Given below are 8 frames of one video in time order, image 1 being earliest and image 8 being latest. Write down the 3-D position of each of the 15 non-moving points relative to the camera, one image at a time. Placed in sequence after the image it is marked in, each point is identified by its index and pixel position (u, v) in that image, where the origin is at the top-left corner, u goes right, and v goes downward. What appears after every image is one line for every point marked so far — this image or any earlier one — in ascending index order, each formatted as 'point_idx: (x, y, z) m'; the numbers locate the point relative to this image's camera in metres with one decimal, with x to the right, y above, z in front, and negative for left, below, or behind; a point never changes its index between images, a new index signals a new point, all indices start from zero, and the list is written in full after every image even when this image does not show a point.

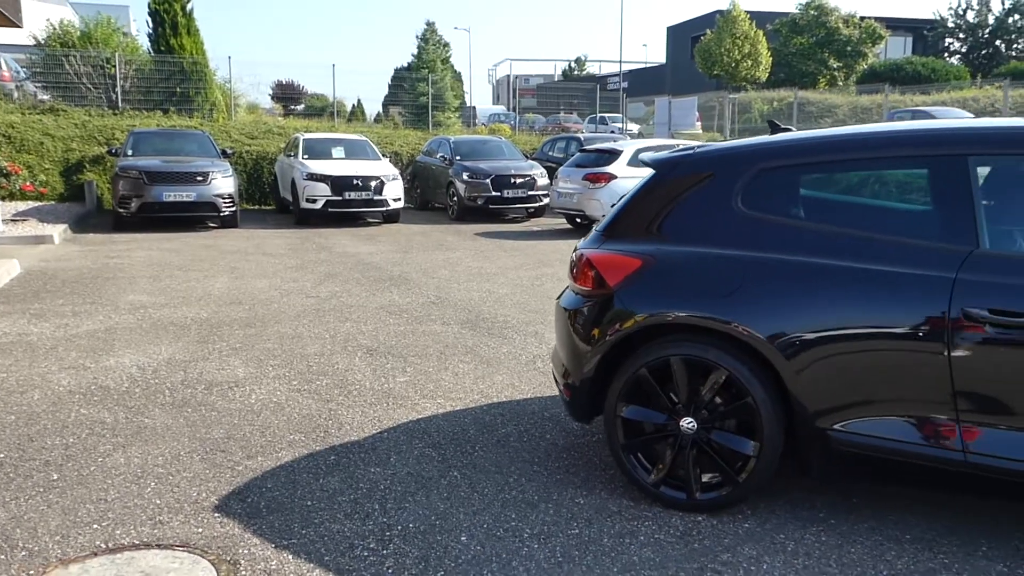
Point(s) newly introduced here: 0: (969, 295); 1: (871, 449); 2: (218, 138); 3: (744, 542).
0: (+1.5, 0.0, +3.0) m
1: (+1.3, -0.6, +3.1) m
2: (-6.0, +3.1, +17.7) m
3: (+0.8, -0.9, +3.2) m
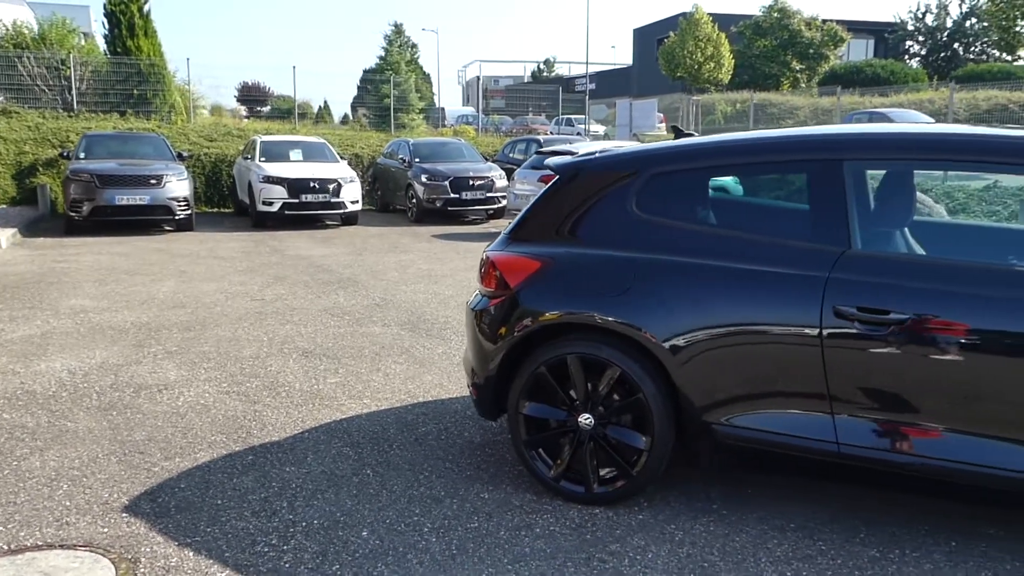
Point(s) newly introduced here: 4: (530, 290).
0: (+1.2, 0.0, +3.1) m
1: (+0.9, -0.6, +3.3) m
2: (-6.9, +3.0, +17.6) m
3: (+0.5, -0.9, +3.3) m
4: (+0.1, 0.0, +3.6) m
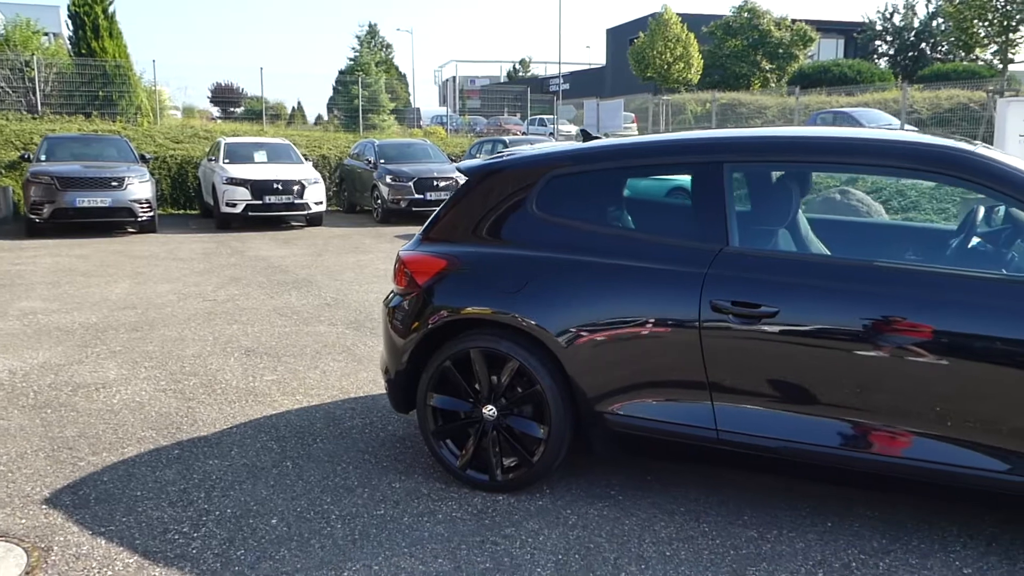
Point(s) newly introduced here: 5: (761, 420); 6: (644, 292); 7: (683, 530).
0: (+0.8, 0.0, +3.3) m
1: (+0.5, -0.6, +3.5) m
2: (-7.6, +3.0, +17.6) m
3: (+0.1, -0.9, +3.5) m
4: (-0.3, 0.0, +3.8) m
5: (+0.9, -0.5, +3.3) m
6: (+0.5, 0.0, +3.4) m
7: (+0.7, -0.9, +3.3) m
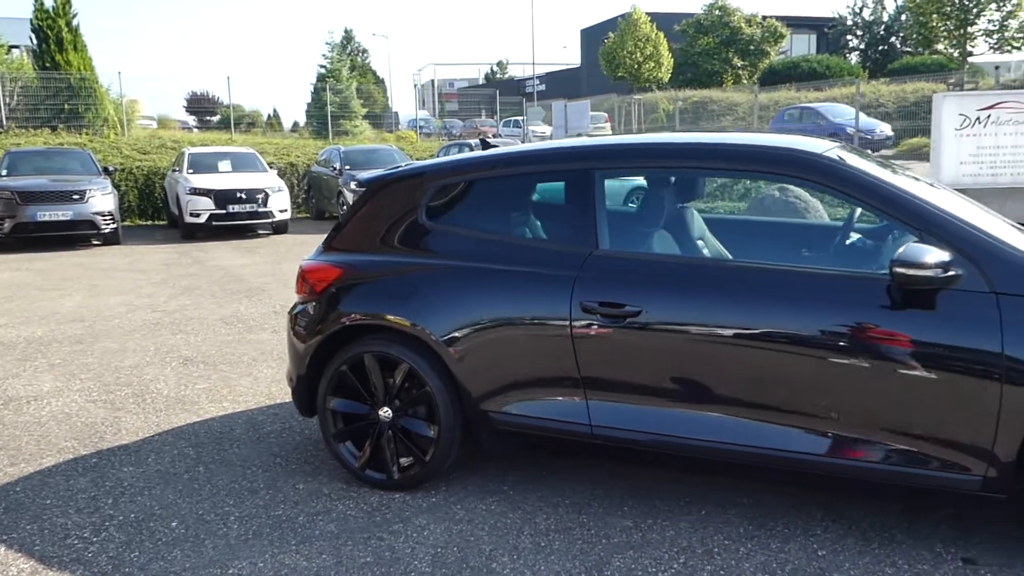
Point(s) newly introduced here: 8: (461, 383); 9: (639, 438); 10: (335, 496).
0: (+0.3, 0.0, +3.5) m
1: (0.0, -0.6, +3.6) m
2: (-8.3, +2.7, +17.7) m
3: (-0.4, -0.9, +3.6) m
4: (-0.8, 0.0, +3.9) m
5: (+0.5, -0.5, +3.5) m
6: (0.0, 0.0, +3.6) m
7: (+0.2, -0.9, +3.5) m
8: (-0.2, -0.4, +3.7) m
9: (+0.5, -0.6, +3.5) m
10: (-0.8, -0.9, +3.8) m
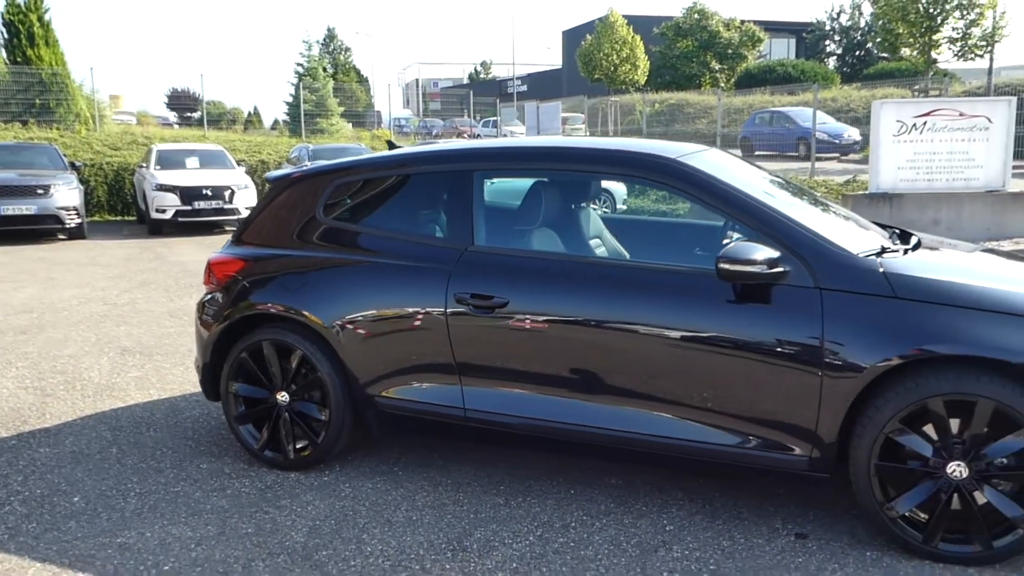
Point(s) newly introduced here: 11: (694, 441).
0: (-0.2, 0.0, +3.7) m
1: (-0.5, -0.5, +3.9) m
2: (-9.0, +2.9, +17.8) m
3: (-0.9, -0.9, +3.9) m
4: (-1.3, 0.0, +4.1) m
5: (-0.1, -0.5, +3.7) m
6: (-0.5, 0.0, +3.8) m
7: (-0.3, -0.9, +3.7) m
8: (-0.7, -0.4, +3.9) m
9: (0.0, -0.6, +3.7) m
10: (-1.3, -0.9, +4.1) m
11: (+0.7, -0.6, +3.4) m
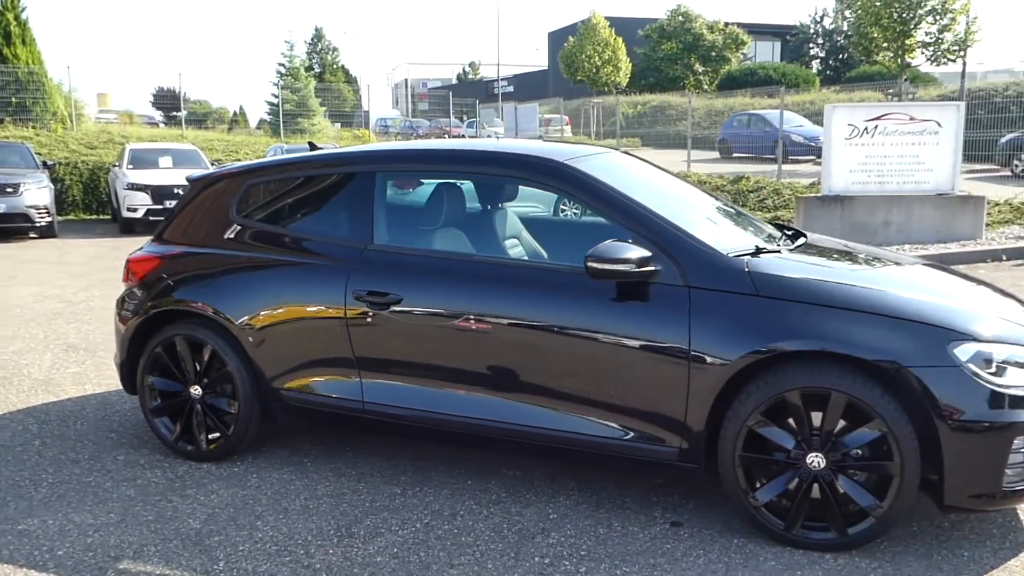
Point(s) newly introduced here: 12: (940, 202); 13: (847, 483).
0: (-0.7, 0.0, +3.8) m
1: (-1.0, -0.5, +4.0) m
2: (-9.5, +2.9, +17.9) m
3: (-1.4, -0.9, +4.0) m
4: (-1.8, 0.0, +4.3) m
5: (-0.5, -0.5, +3.9) m
6: (-0.9, 0.0, +3.9) m
7: (-0.8, -0.9, +3.9) m
8: (-1.2, -0.4, +4.1) m
9: (-0.5, -0.6, +3.9) m
10: (-1.8, -0.9, +4.2) m
11: (+0.3, -0.6, +3.6) m
12: (+5.1, +1.0, +10.3) m
13: (+1.3, -0.7, +3.2) m
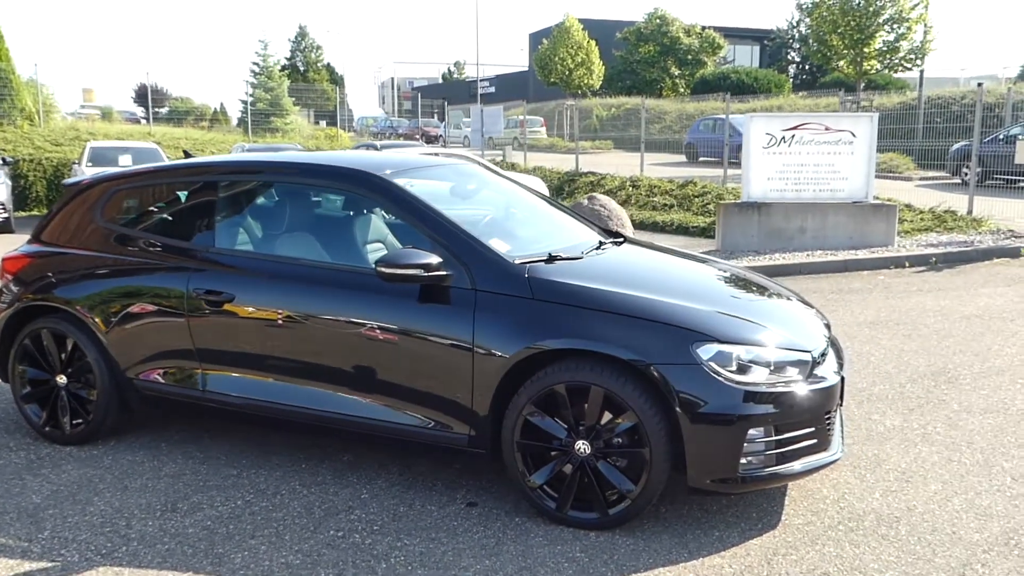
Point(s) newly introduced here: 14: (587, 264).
0: (-1.5, 0.0, +4.2) m
1: (-1.8, -0.5, +4.4) m
2: (-10.4, +3.0, +18.2) m
3: (-2.2, -0.9, +4.4) m
4: (-2.6, 0.0, +4.6) m
5: (-1.4, -0.5, +4.2) m
6: (-1.8, 0.0, +4.3) m
7: (-1.6, -0.9, +4.3) m
8: (-2.0, -0.4, +4.4) m
9: (-1.3, -0.6, +4.2) m
10: (-2.6, -0.8, +4.6) m
11: (-0.6, -0.6, +3.9) m
12: (+4.2, +1.0, +10.7) m
13: (+0.4, -0.7, +3.6) m
14: (+0.4, +0.1, +4.1) m
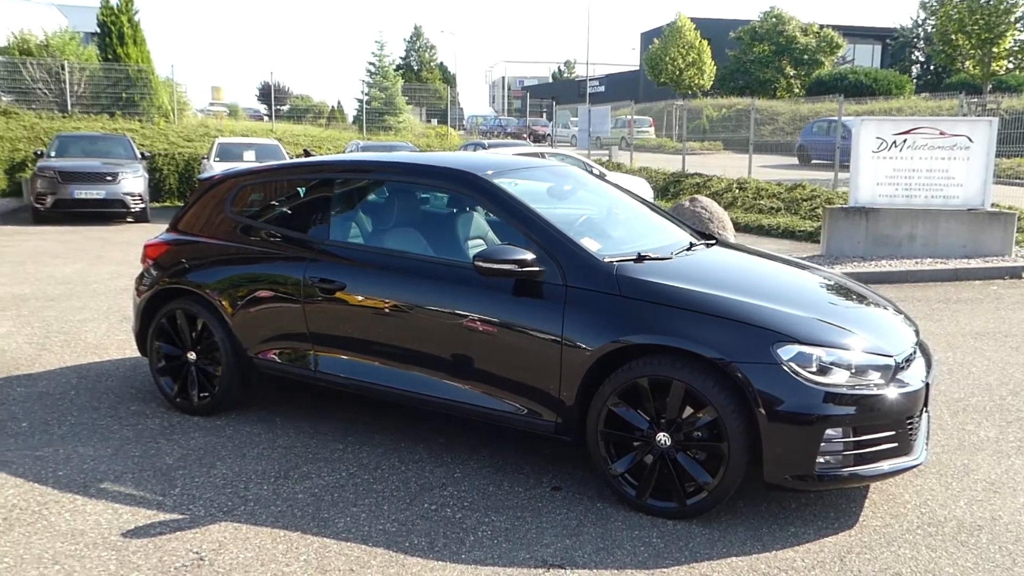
0: (-1.0, +0.1, +4.6) m
1: (-1.3, -0.5, +4.8) m
2: (-8.1, +3.4, +19.6) m
3: (-1.8, -0.8, +4.8) m
4: (-2.1, +0.1, +5.2) m
5: (-0.9, -0.4, +4.6) m
6: (-1.3, +0.1, +4.7) m
7: (-1.2, -0.8, +4.7) m
8: (-1.5, -0.3, +4.9) m
9: (-0.9, -0.5, +4.6) m
10: (-2.1, -0.8, +5.1) m
11: (-0.2, -0.6, +4.2) m
12: (+5.5, +0.8, +10.3) m
13: (+0.8, -0.7, +3.8) m
14: (+0.8, +0.1, +4.3) m
